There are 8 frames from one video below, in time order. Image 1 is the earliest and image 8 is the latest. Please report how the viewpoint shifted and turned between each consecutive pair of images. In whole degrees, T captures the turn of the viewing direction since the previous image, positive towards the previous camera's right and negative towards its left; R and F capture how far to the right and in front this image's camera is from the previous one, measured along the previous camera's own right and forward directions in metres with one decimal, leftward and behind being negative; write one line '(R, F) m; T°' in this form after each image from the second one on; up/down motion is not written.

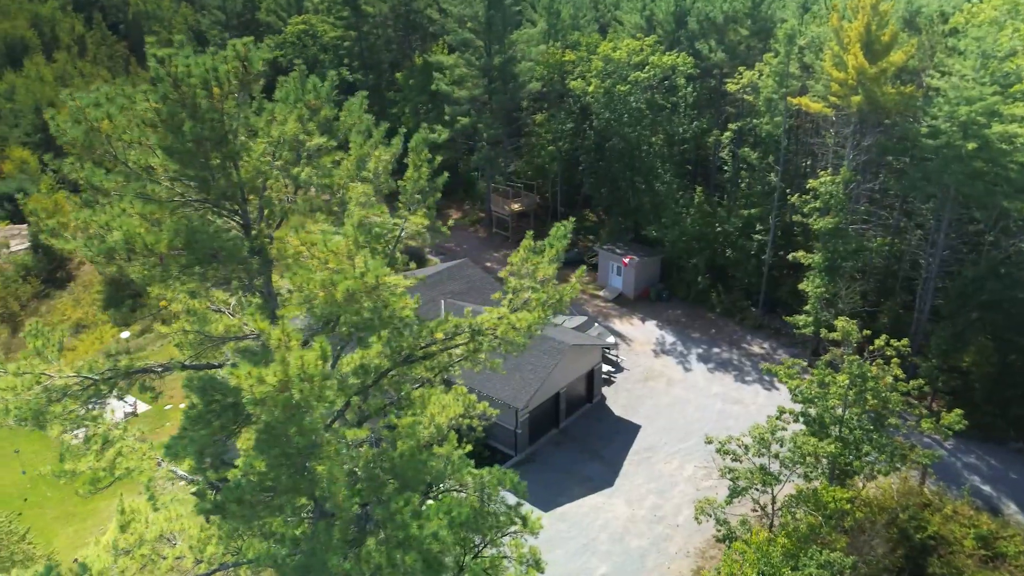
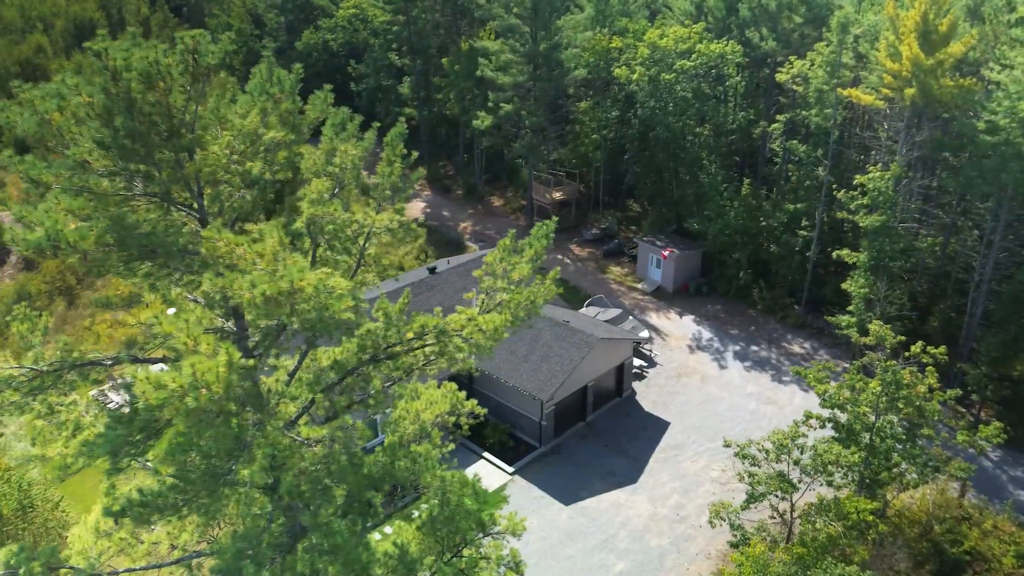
(+0.6, +0.2) m; -4°
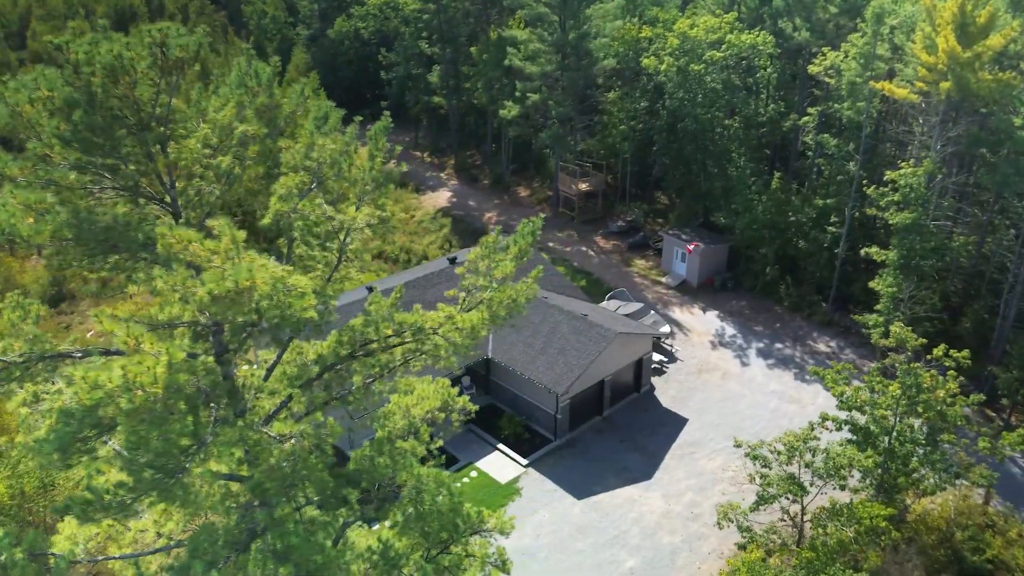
(+0.4, +0.1) m; -2°
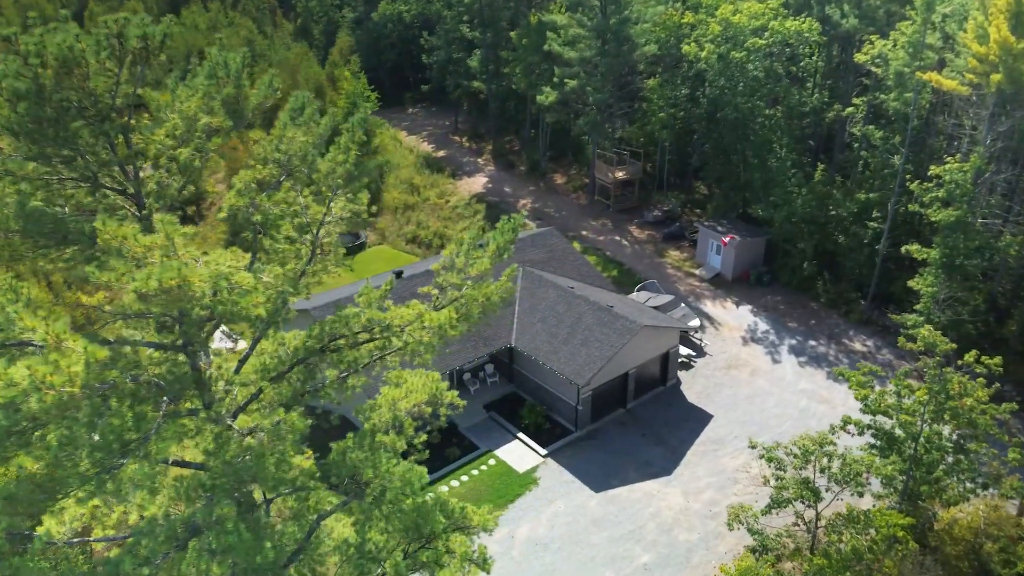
(+0.5, +0.1) m; -3°
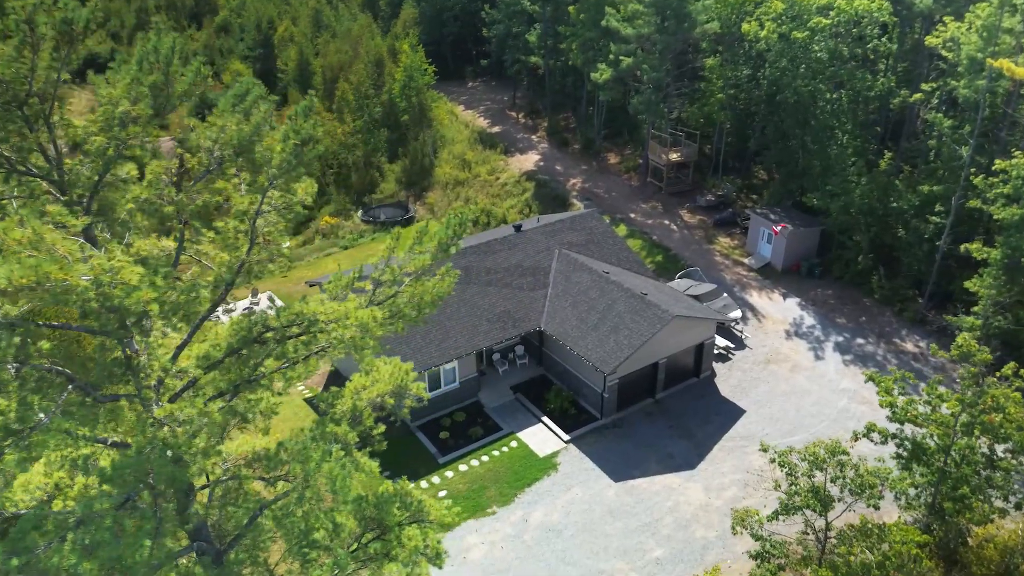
(+0.9, +0.2) m; -5°
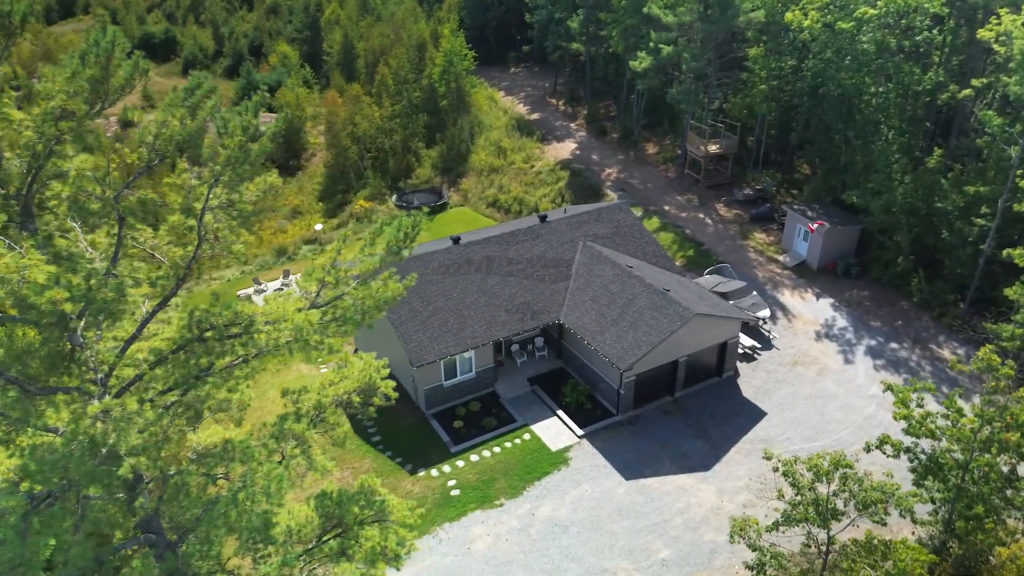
(+0.7, +0.2) m; -3°
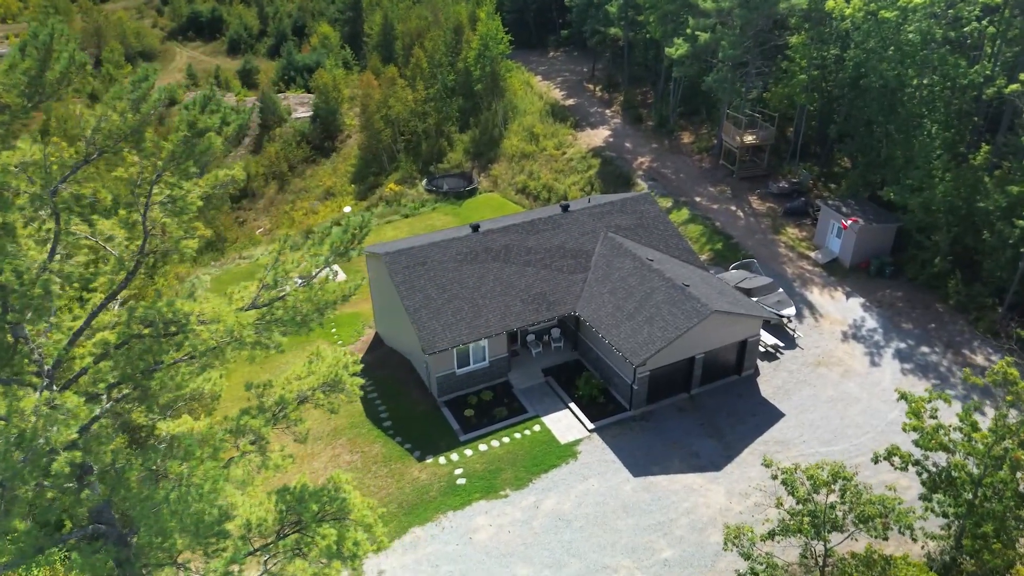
(+0.7, +0.2) m; -3°
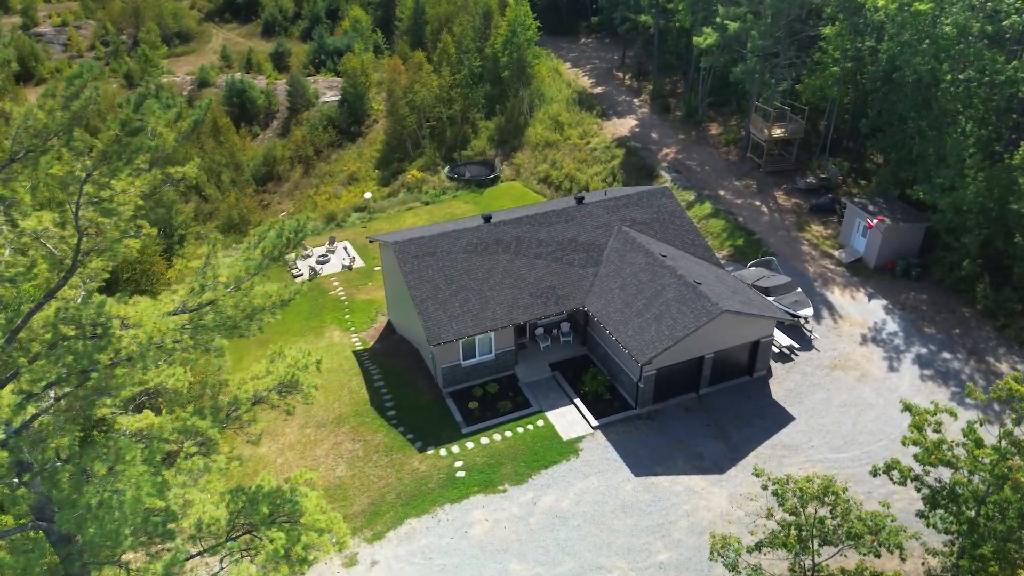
(+0.7, +0.2) m; -2°
